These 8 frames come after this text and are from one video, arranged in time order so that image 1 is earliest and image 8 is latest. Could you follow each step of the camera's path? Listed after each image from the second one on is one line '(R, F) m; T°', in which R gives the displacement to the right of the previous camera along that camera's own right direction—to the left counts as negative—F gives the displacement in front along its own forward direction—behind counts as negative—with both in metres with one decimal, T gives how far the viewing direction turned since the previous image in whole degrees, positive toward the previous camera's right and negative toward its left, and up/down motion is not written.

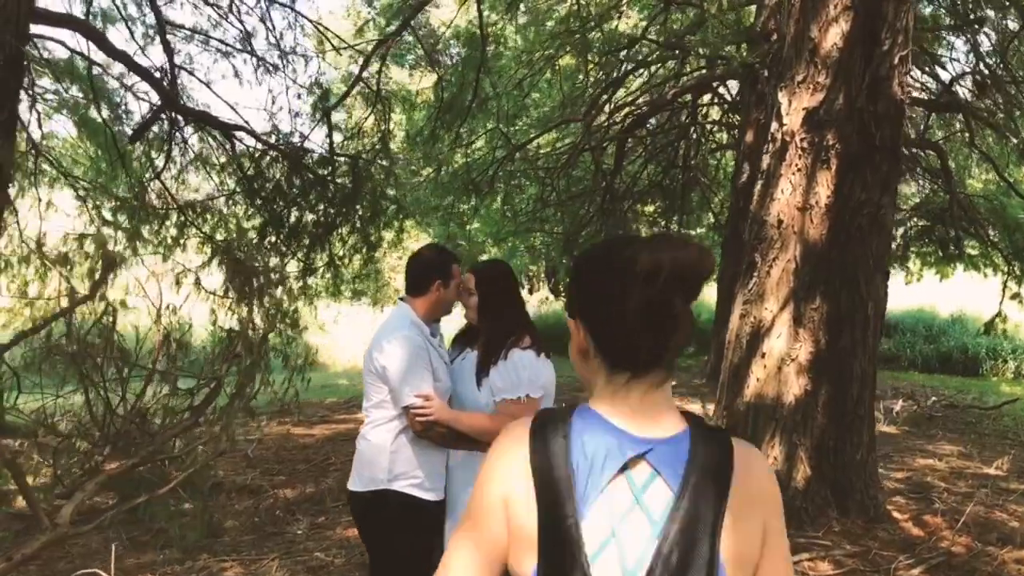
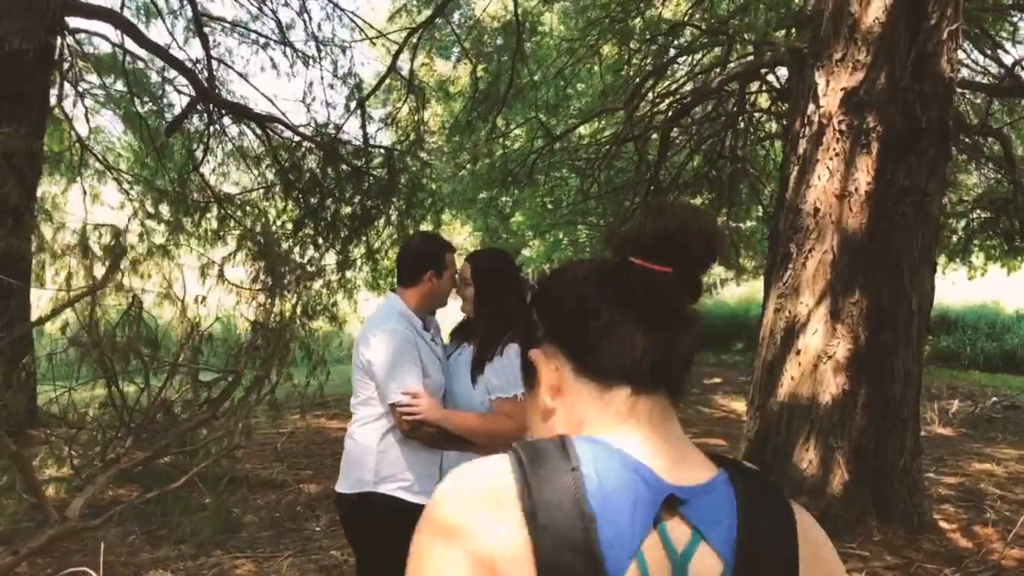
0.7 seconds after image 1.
(+0.2, +0.2) m; -3°
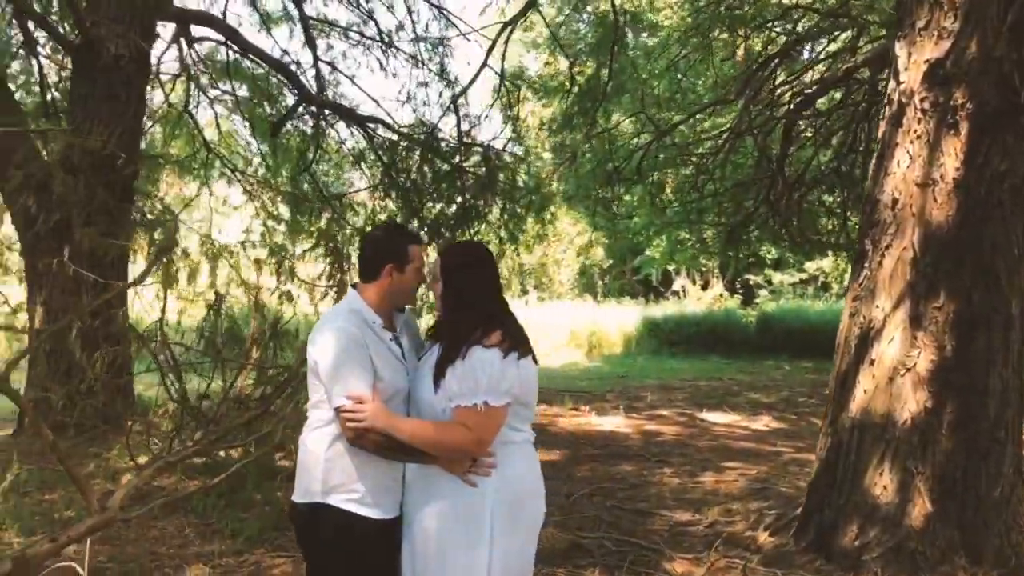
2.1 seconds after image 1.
(+0.5, +0.3) m; -10°
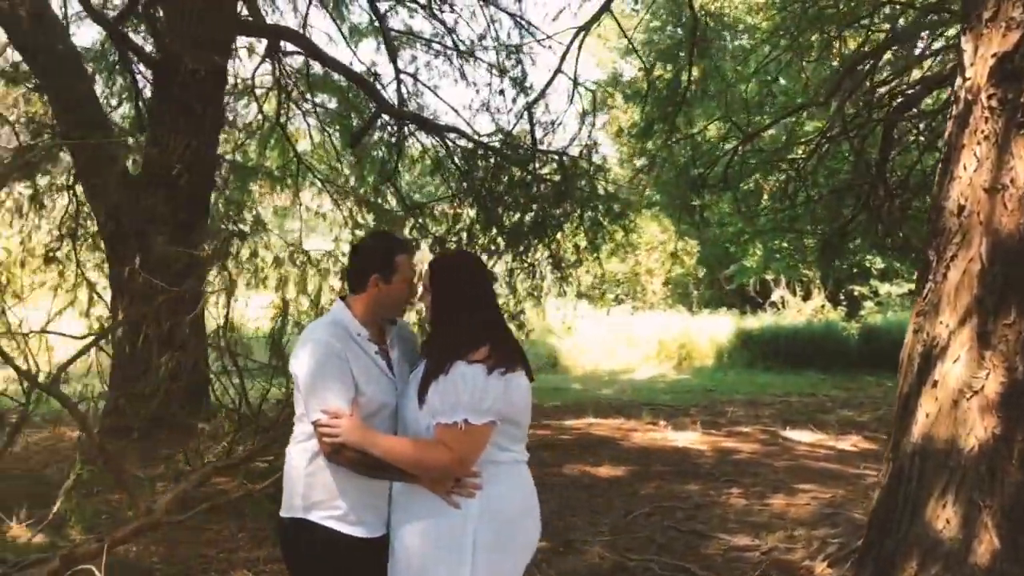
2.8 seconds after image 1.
(+0.3, +0.1) m; -7°
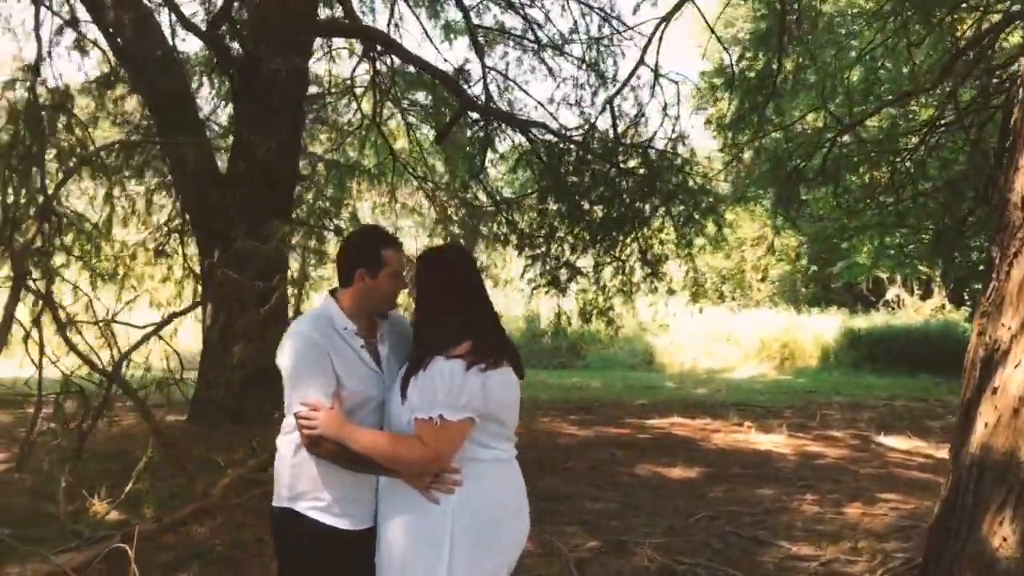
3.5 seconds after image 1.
(+0.3, +0.1) m; -8°
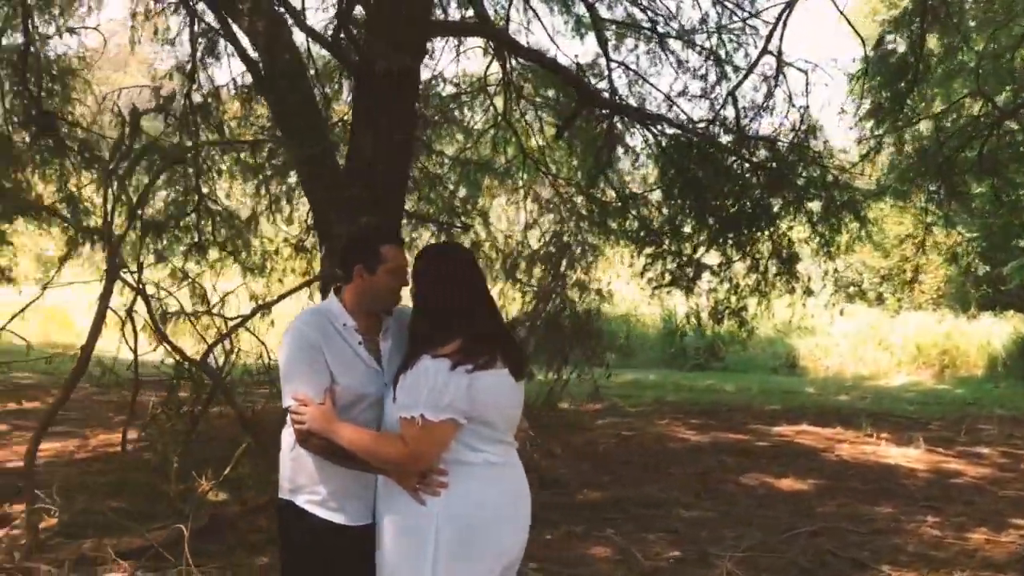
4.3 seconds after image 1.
(+0.4, +0.1) m; -10°
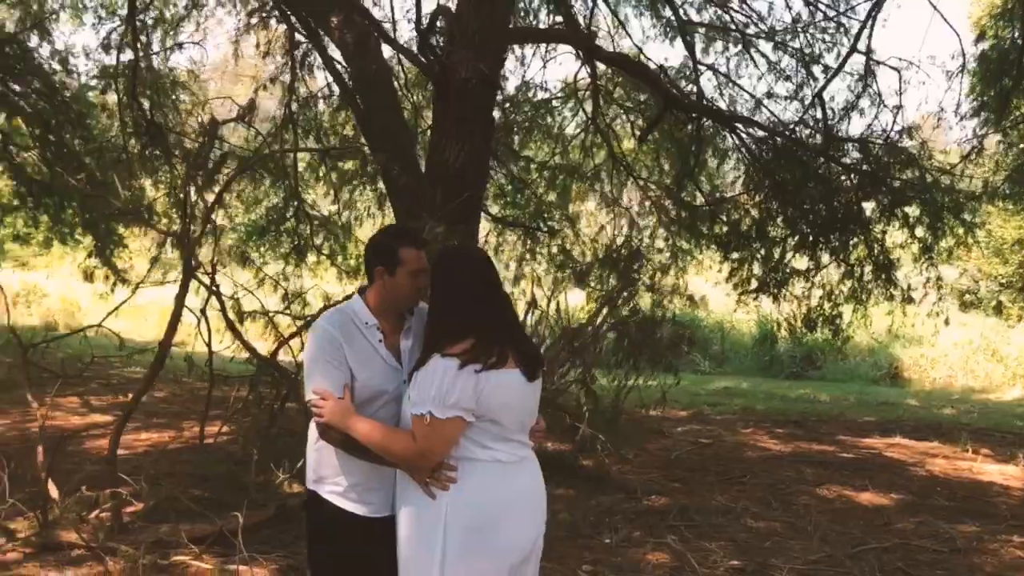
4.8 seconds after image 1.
(+0.2, 0.0) m; -7°
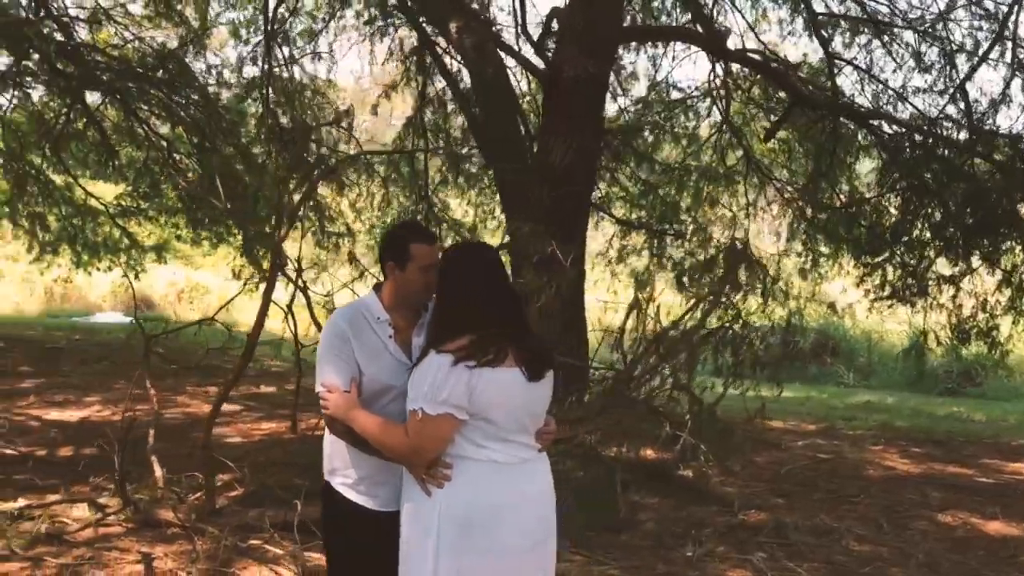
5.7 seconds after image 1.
(+0.4, +0.1) m; -10°
